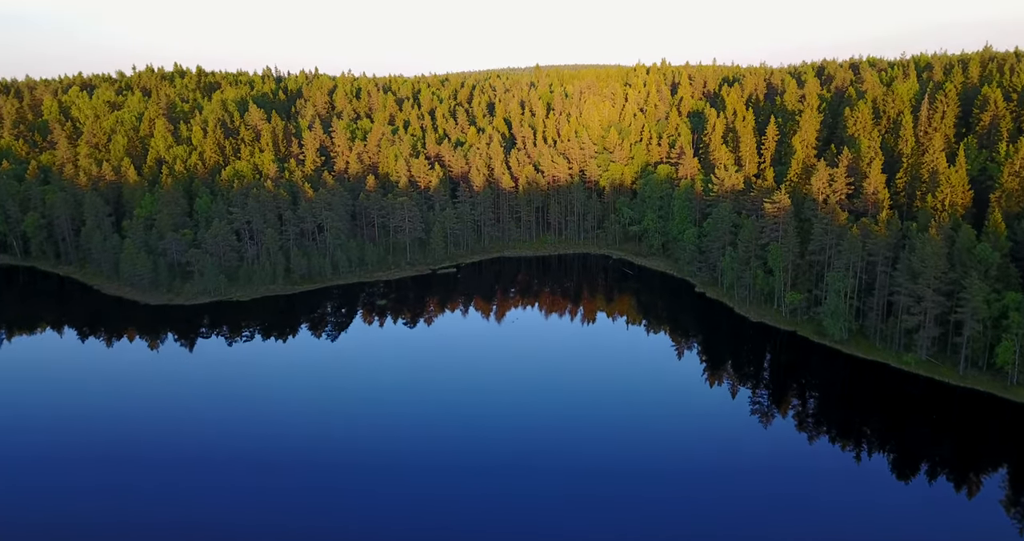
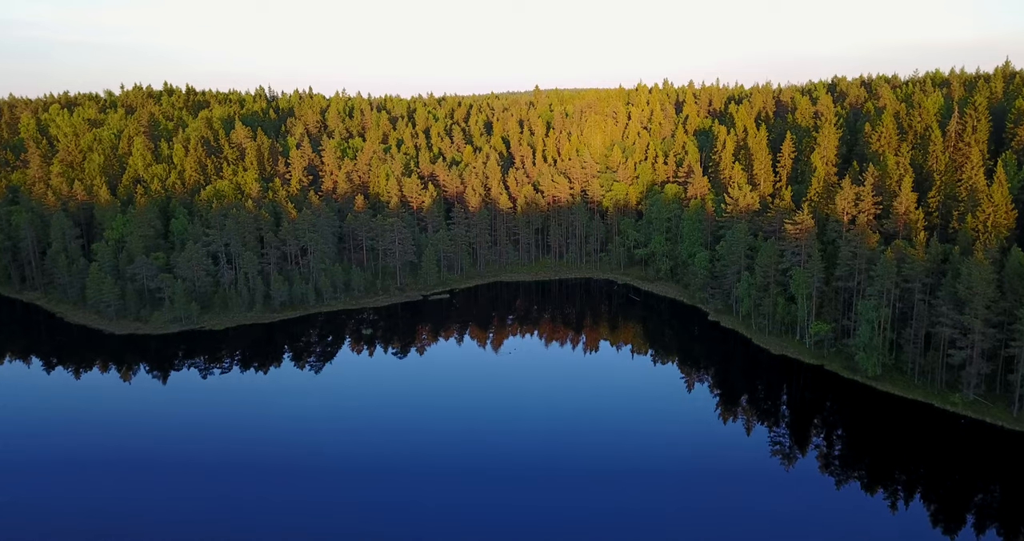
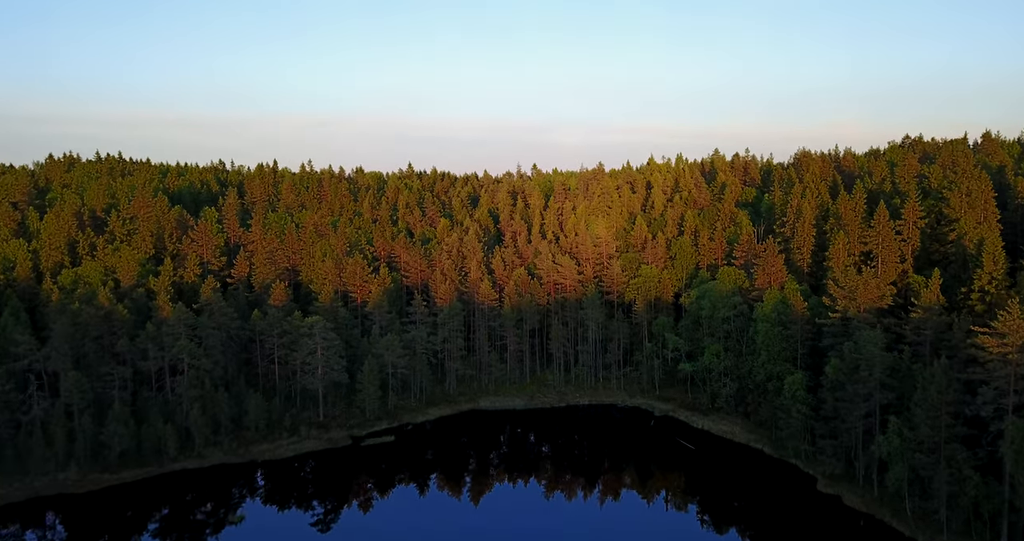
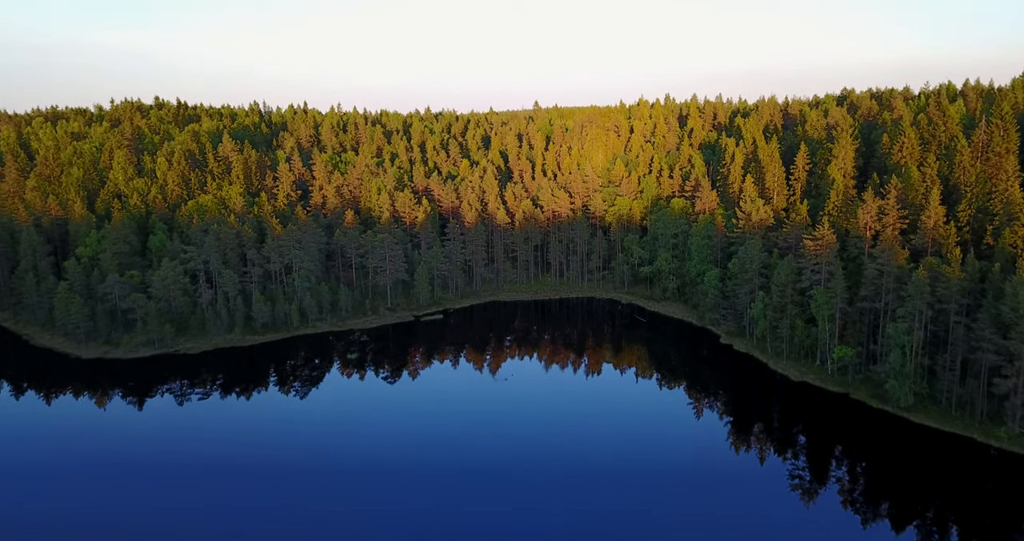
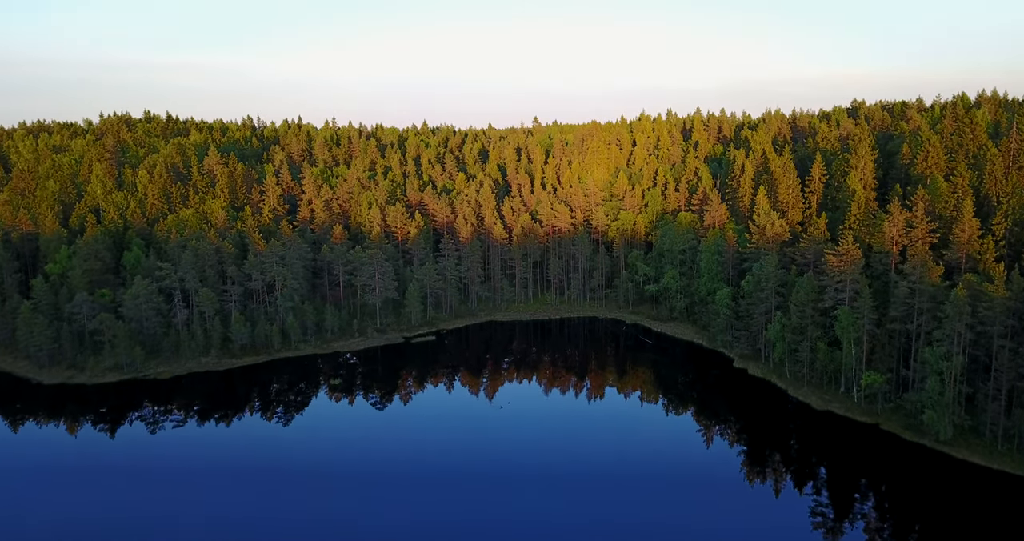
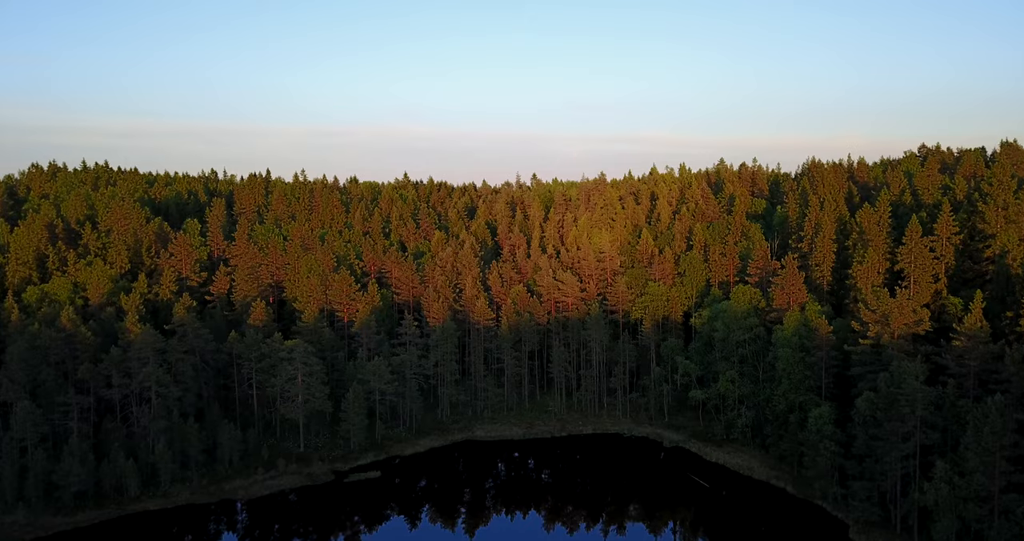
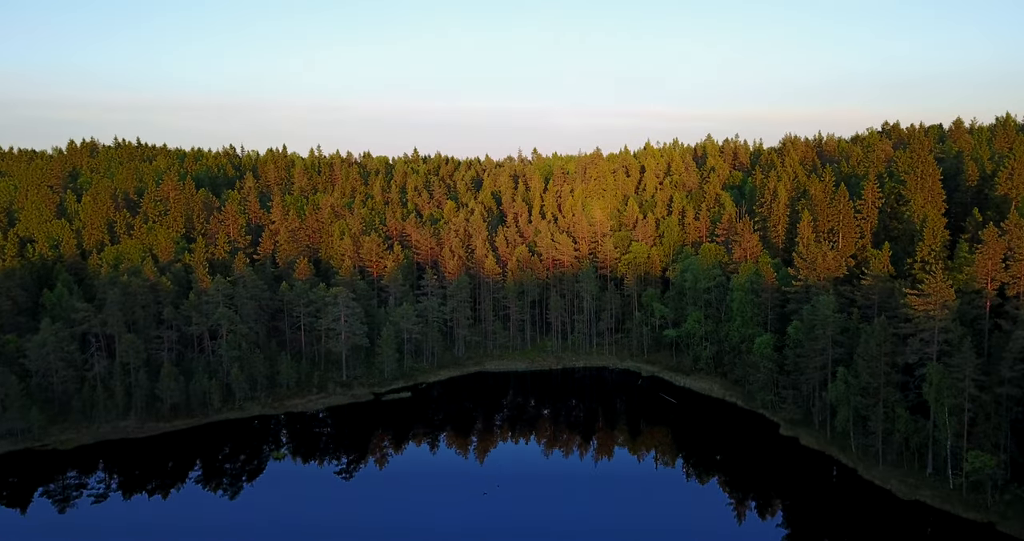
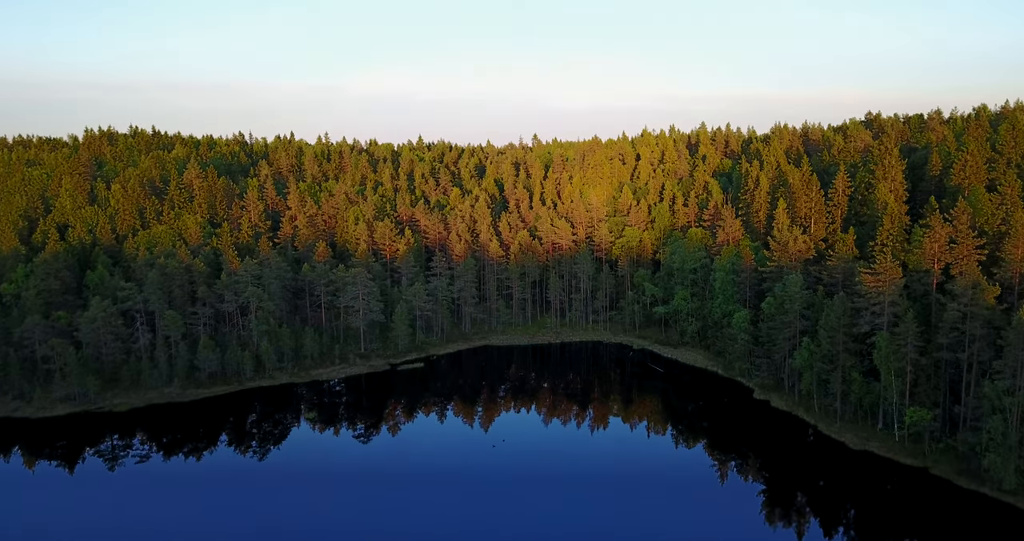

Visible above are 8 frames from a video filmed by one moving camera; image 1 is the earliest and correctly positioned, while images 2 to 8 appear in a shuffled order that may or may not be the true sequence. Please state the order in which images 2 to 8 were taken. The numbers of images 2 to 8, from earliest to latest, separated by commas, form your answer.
2, 4, 5, 8, 7, 3, 6
